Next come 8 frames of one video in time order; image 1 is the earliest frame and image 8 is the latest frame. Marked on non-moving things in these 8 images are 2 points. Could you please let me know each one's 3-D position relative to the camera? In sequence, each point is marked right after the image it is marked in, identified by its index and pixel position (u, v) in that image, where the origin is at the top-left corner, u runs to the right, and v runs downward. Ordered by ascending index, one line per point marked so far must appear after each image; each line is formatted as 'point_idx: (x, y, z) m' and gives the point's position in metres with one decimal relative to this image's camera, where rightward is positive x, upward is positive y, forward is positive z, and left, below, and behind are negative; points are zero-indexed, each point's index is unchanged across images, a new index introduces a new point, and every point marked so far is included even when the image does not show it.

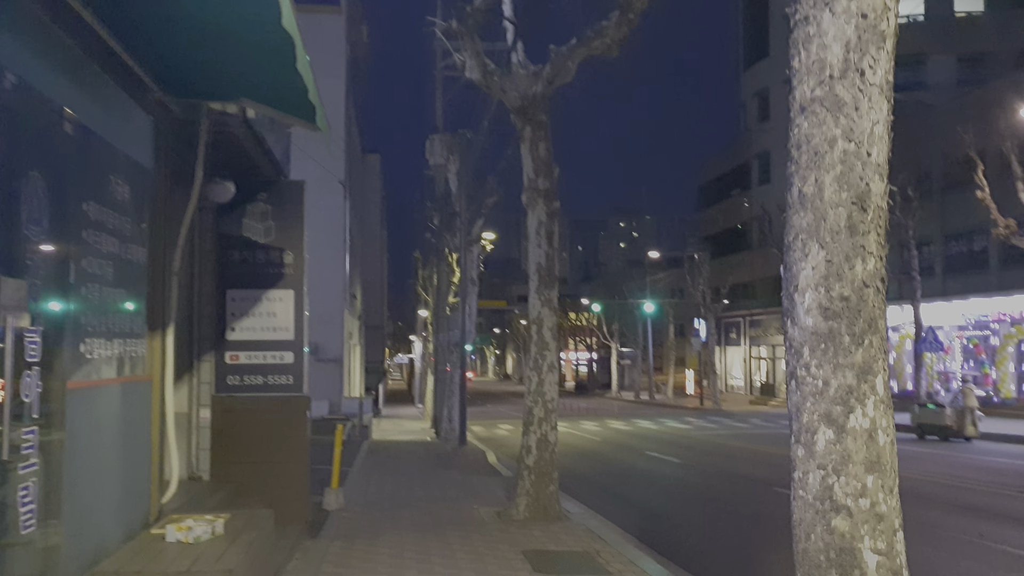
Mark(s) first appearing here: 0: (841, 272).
0: (+1.1, +0.1, +3.3) m
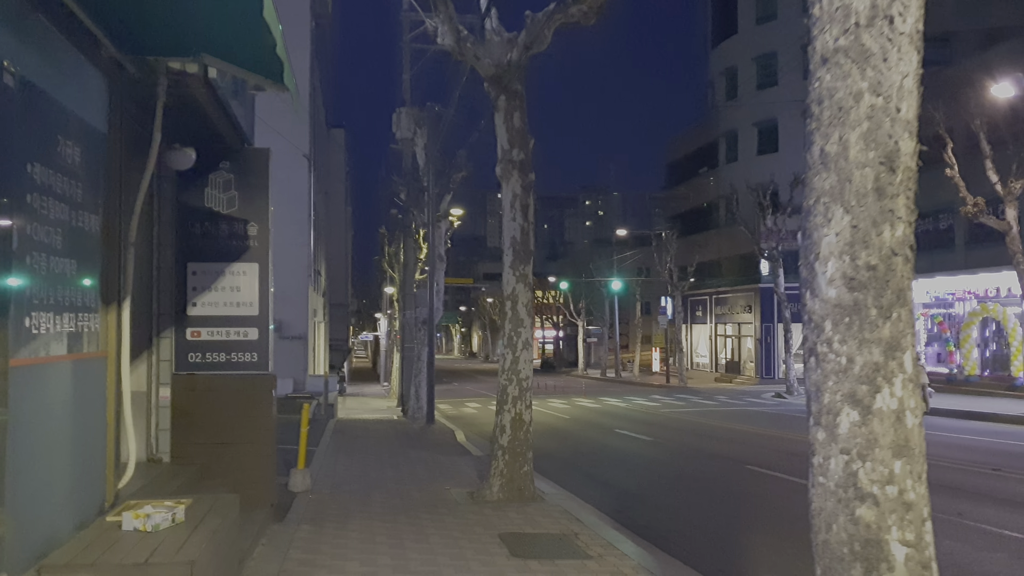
0: (+1.1, +0.1, +3.0) m
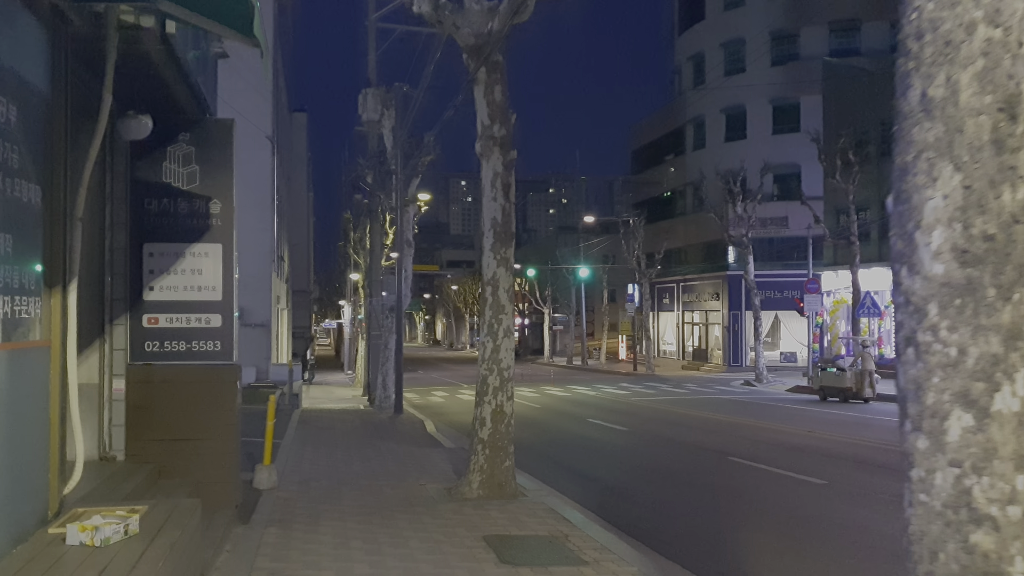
0: (+1.2, +0.2, +2.5) m
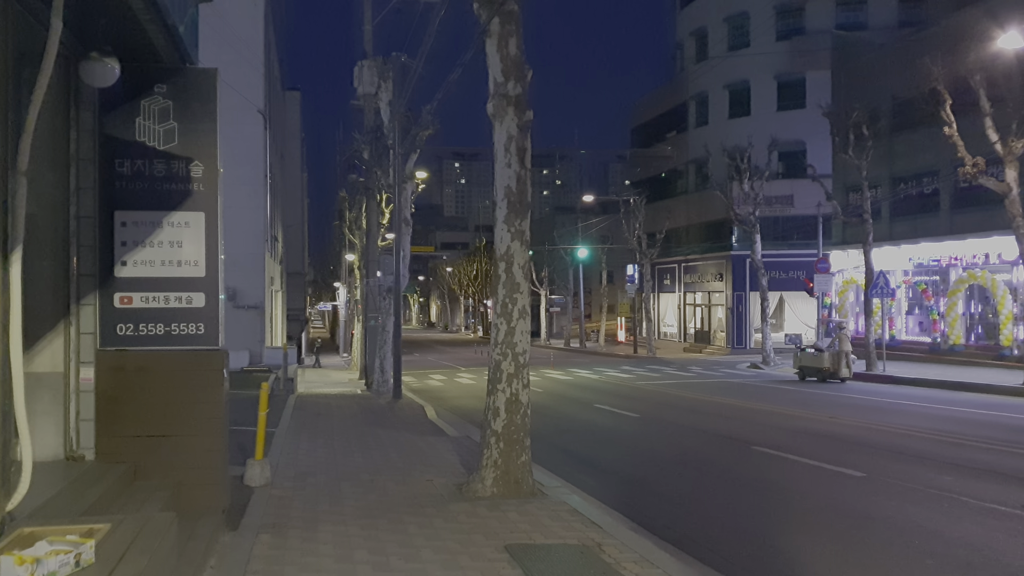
0: (+1.4, +0.3, +1.5) m
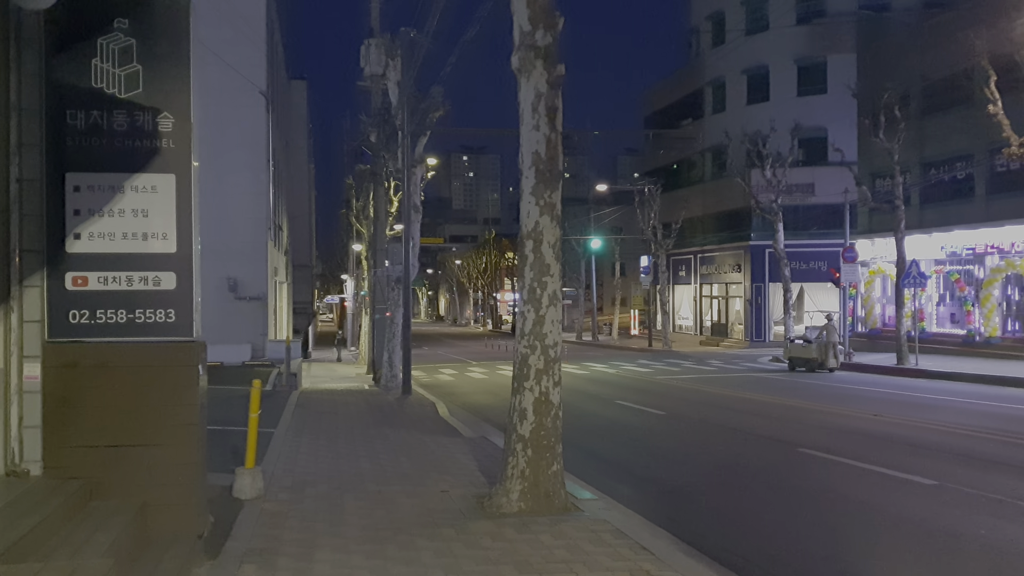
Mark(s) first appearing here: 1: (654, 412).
0: (+1.6, +0.4, +0.2) m
1: (+2.5, -2.2, +17.6) m
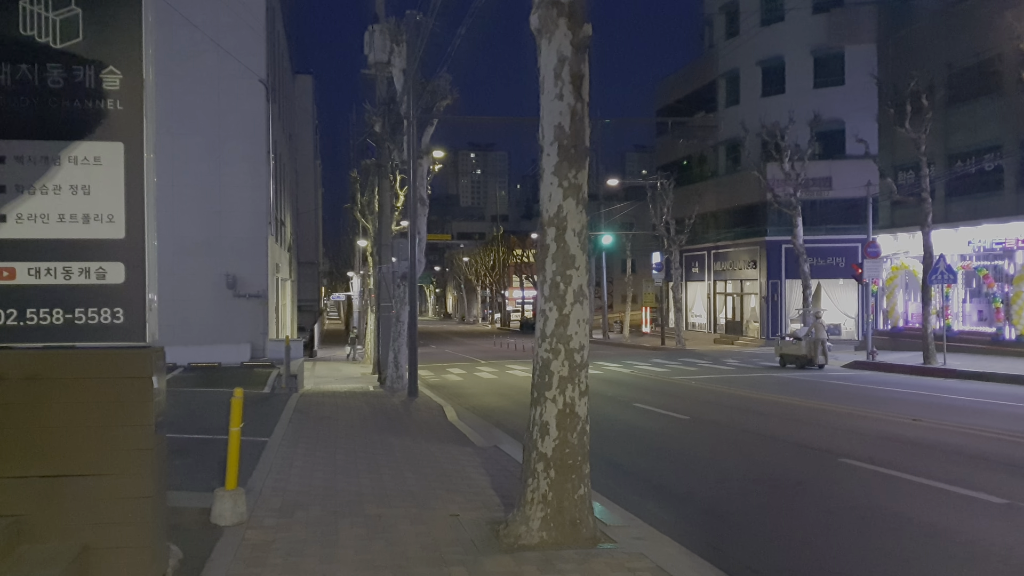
0: (+1.6, +0.4, -0.9) m
1: (+2.8, -2.1, +16.5) m
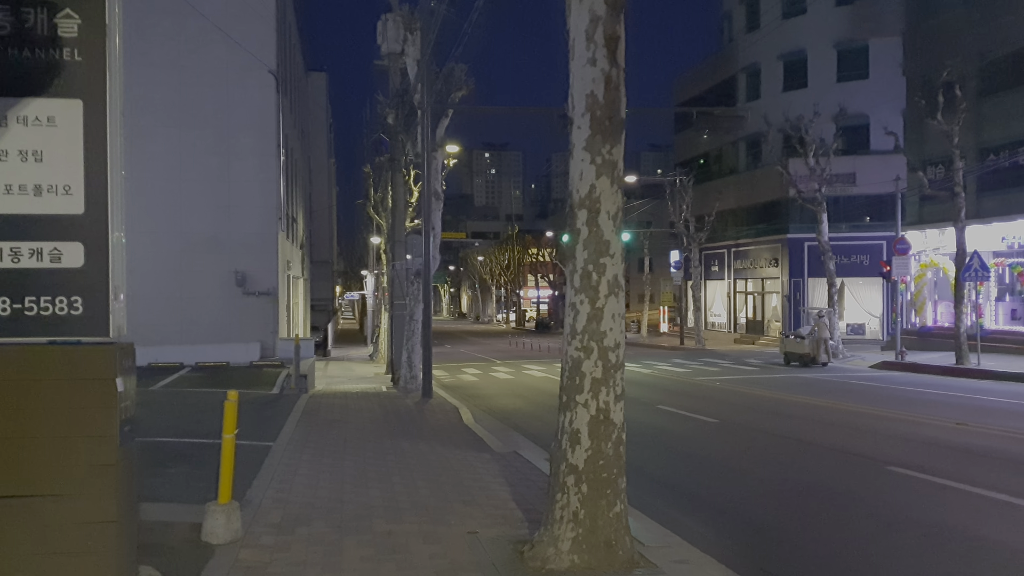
0: (+1.7, +0.5, -1.7) m
1: (+3.1, -2.1, +15.7) m
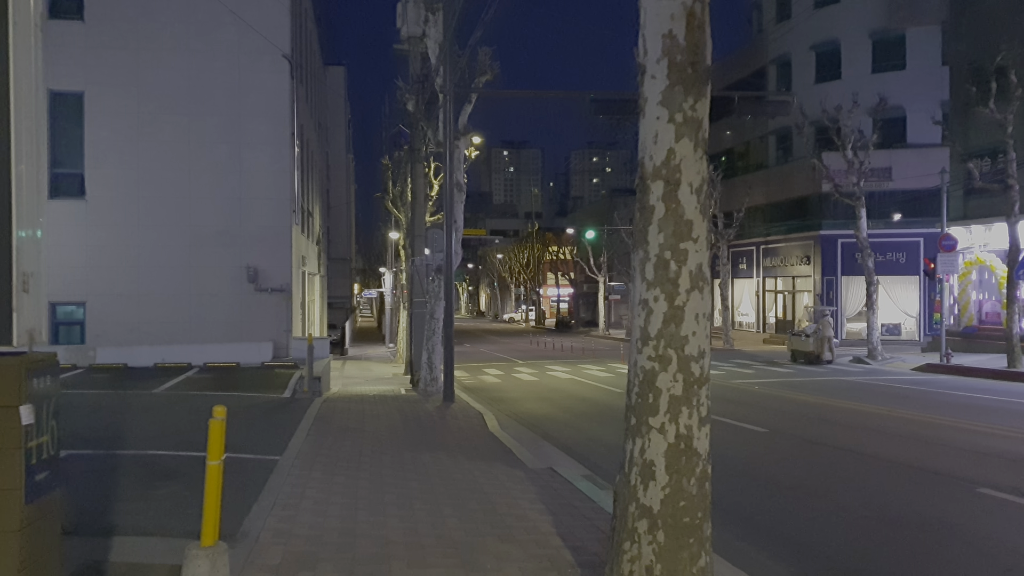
0: (+1.8, +0.5, -3.0) m
1: (+3.5, -2.0, +14.3) m
